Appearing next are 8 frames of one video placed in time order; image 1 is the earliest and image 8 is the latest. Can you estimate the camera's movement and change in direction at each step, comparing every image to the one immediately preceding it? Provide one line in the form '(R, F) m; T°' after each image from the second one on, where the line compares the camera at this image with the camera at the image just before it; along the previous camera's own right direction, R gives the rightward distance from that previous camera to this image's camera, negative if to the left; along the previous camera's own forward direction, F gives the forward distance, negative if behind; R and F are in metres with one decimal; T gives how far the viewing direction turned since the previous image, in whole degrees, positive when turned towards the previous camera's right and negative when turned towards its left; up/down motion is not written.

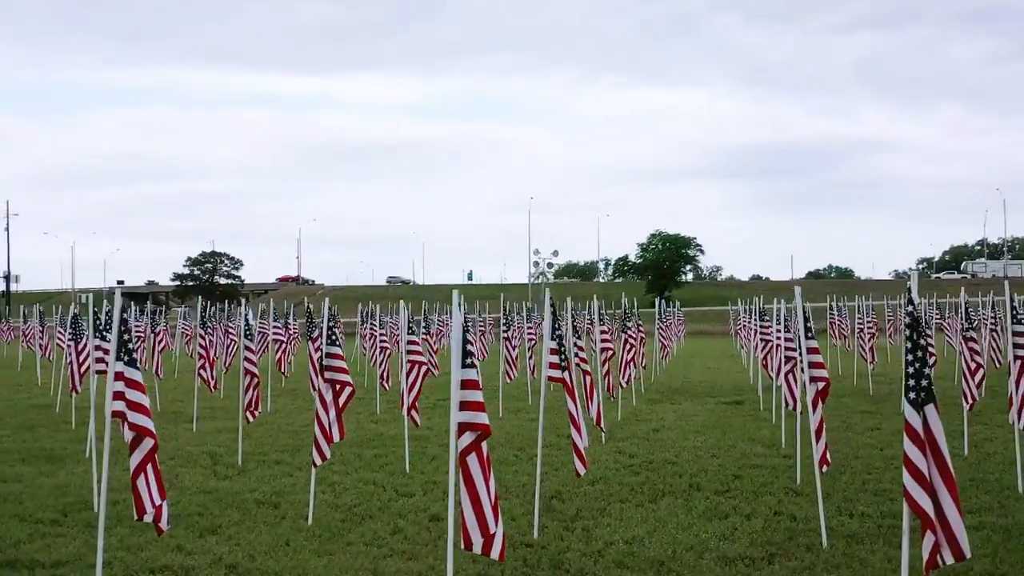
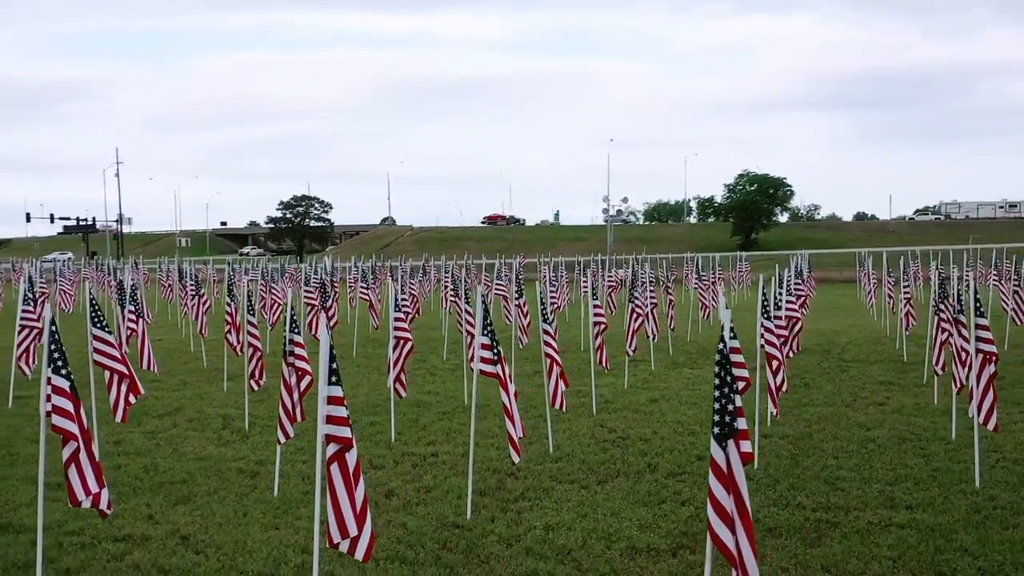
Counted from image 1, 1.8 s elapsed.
(+1.8, -0.3) m; -7°
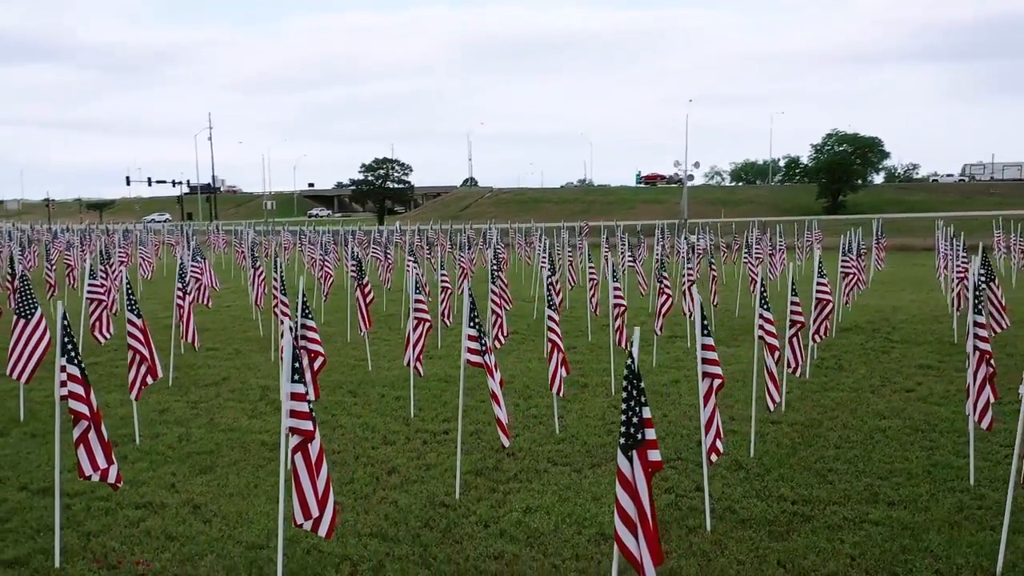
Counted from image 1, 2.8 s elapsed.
(+1.2, -0.3) m; -6°
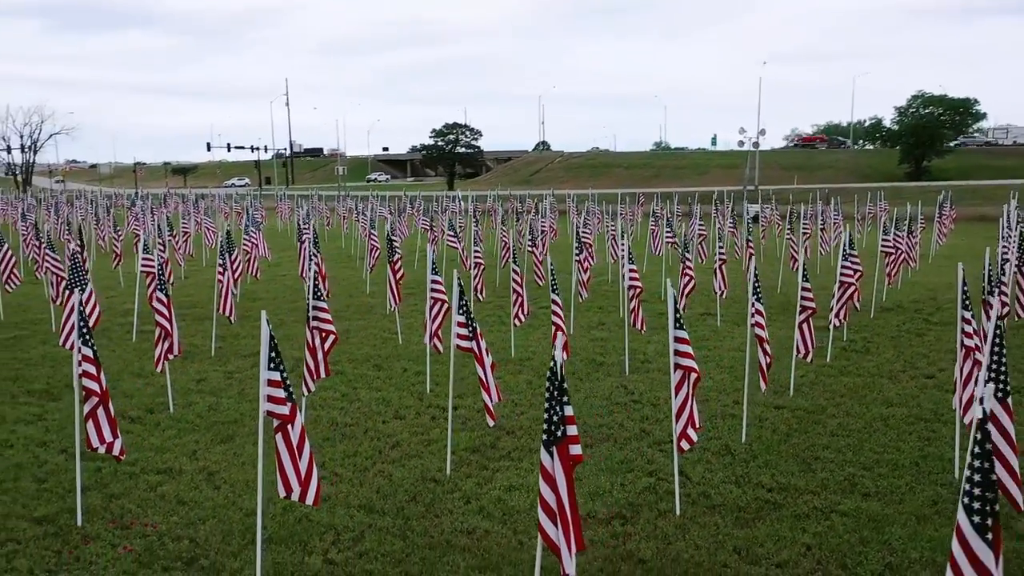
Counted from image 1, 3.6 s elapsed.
(+1.1, -0.4) m; -5°
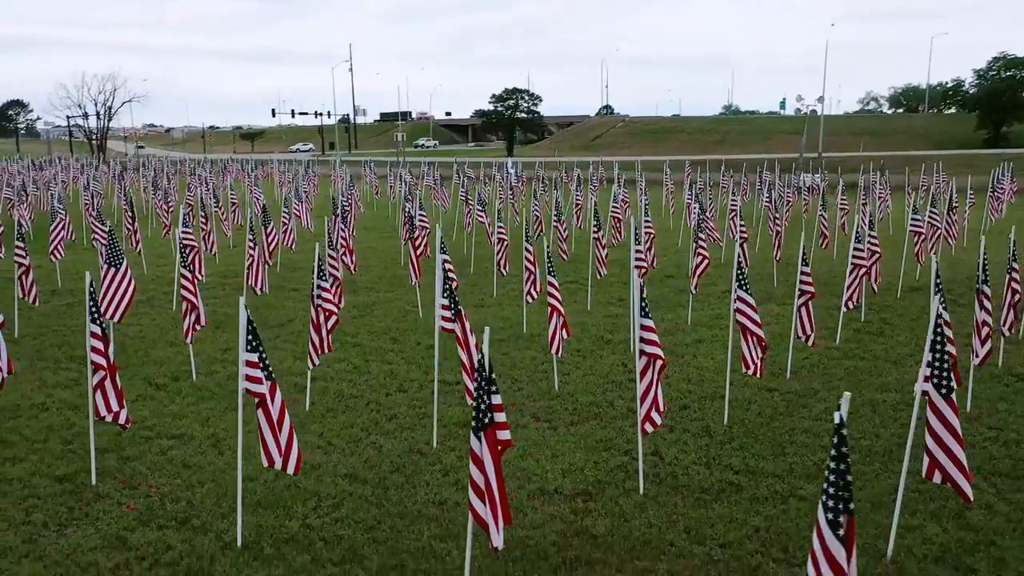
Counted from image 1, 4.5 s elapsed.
(+1.1, -0.4) m; -4°
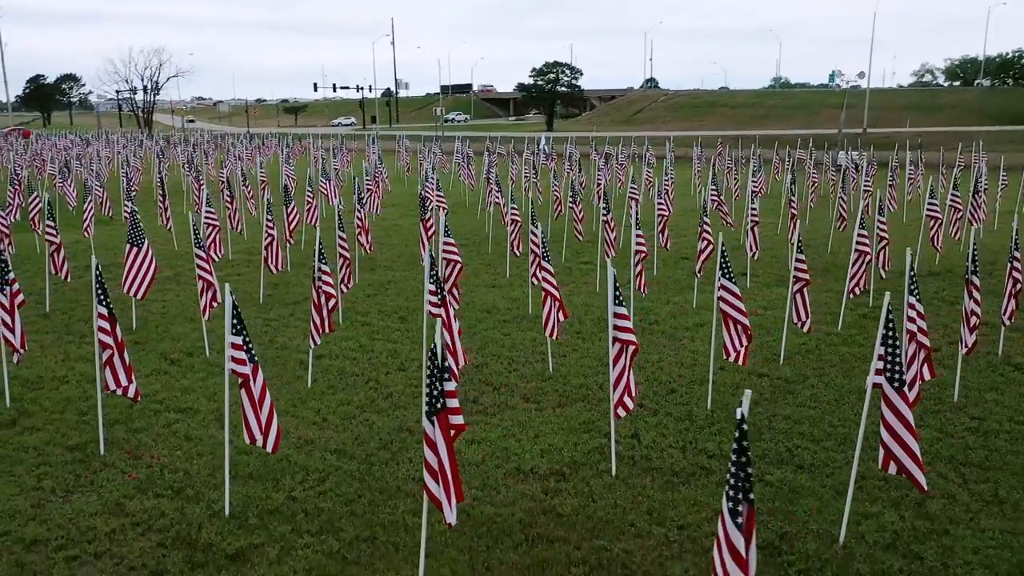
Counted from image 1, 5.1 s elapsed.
(+0.8, -0.4) m; -3°
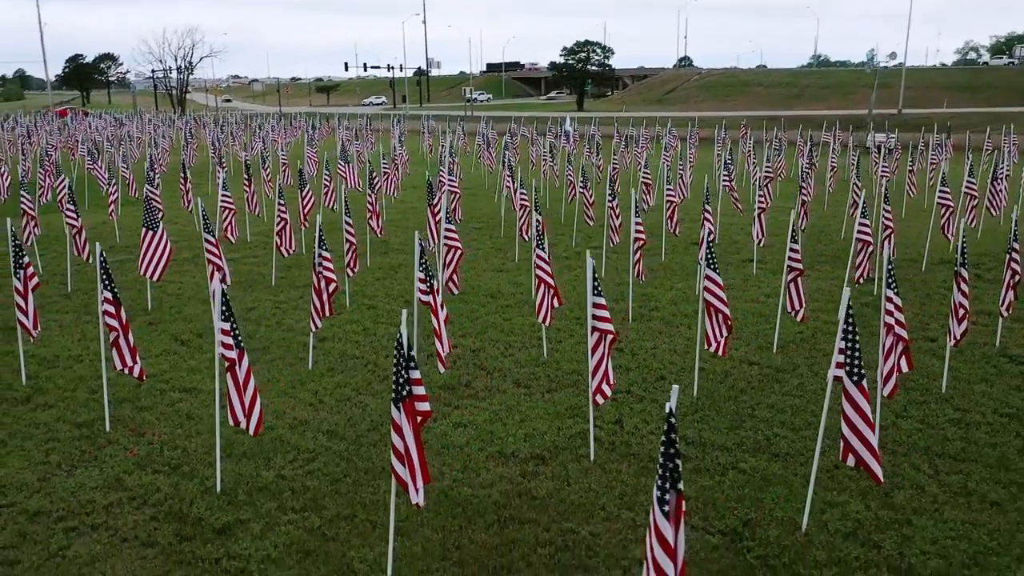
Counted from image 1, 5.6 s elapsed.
(+0.6, -0.3) m; -2°
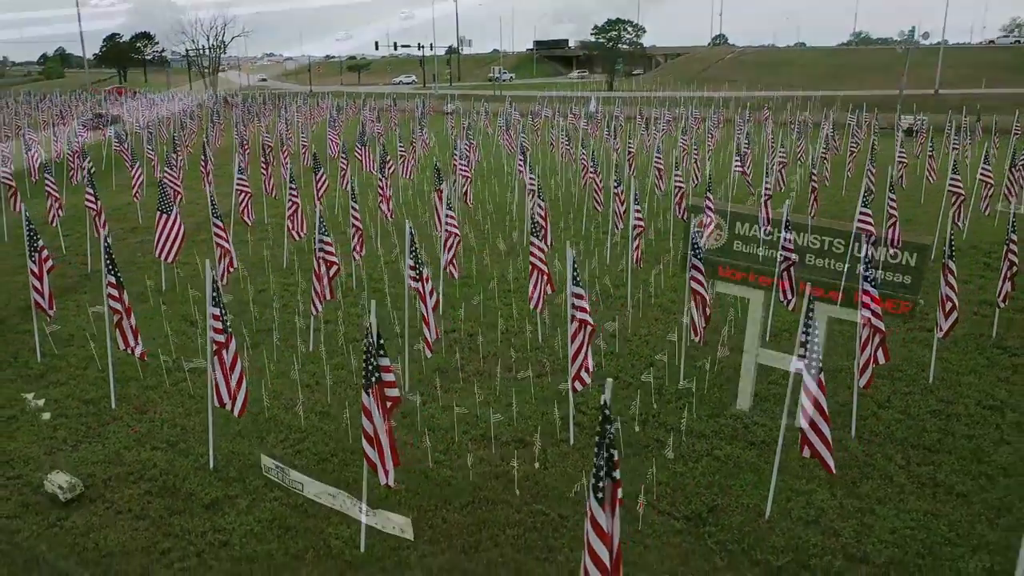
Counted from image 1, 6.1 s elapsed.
(+0.6, -0.3) m; -2°
